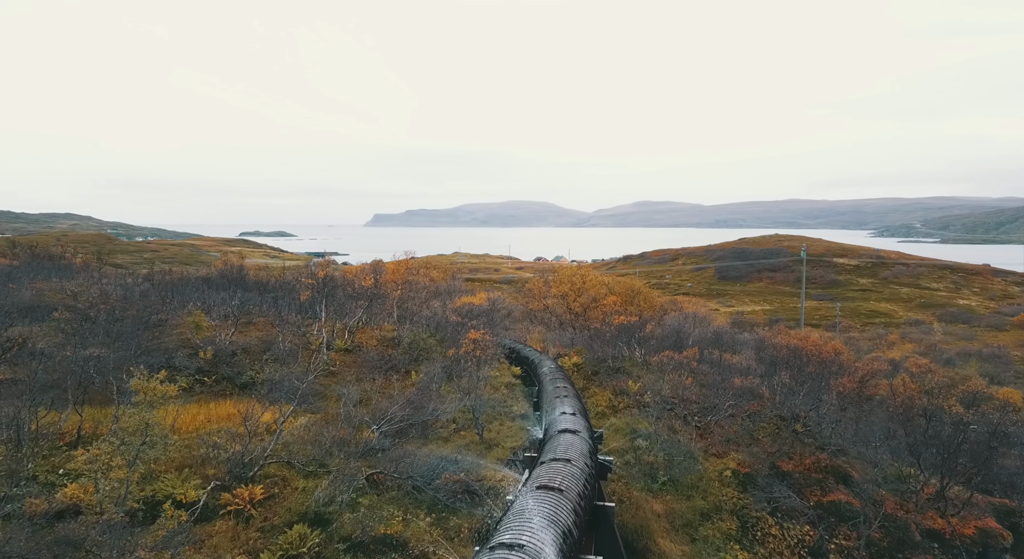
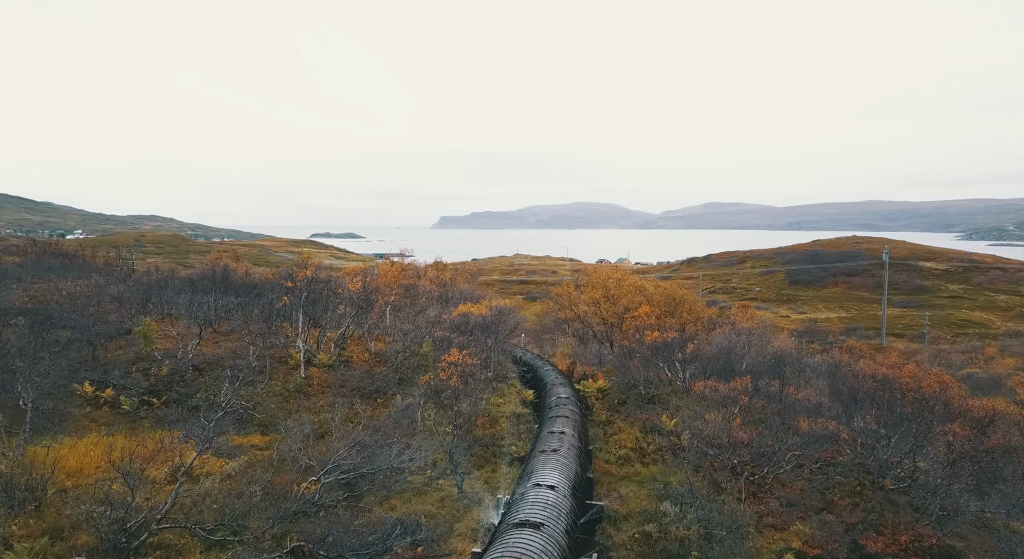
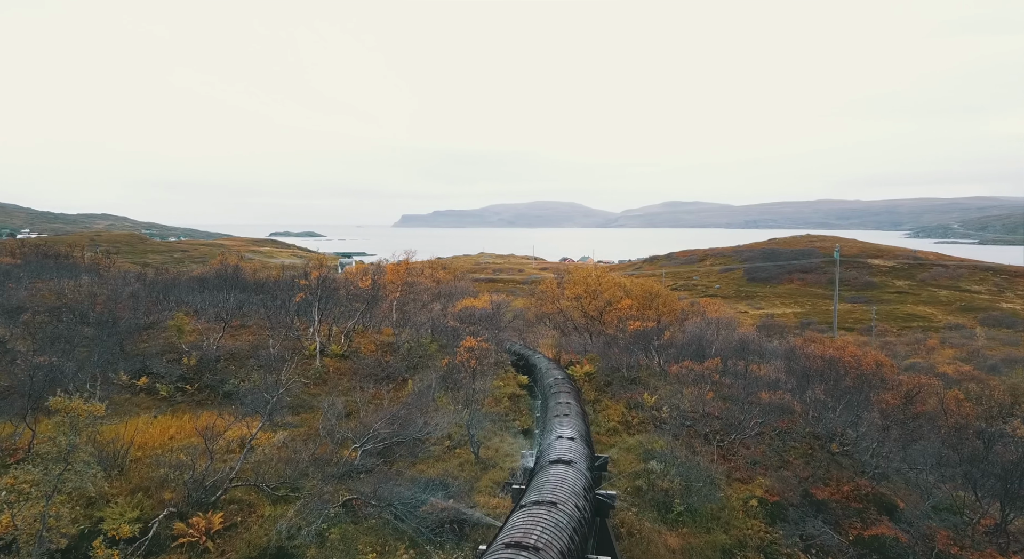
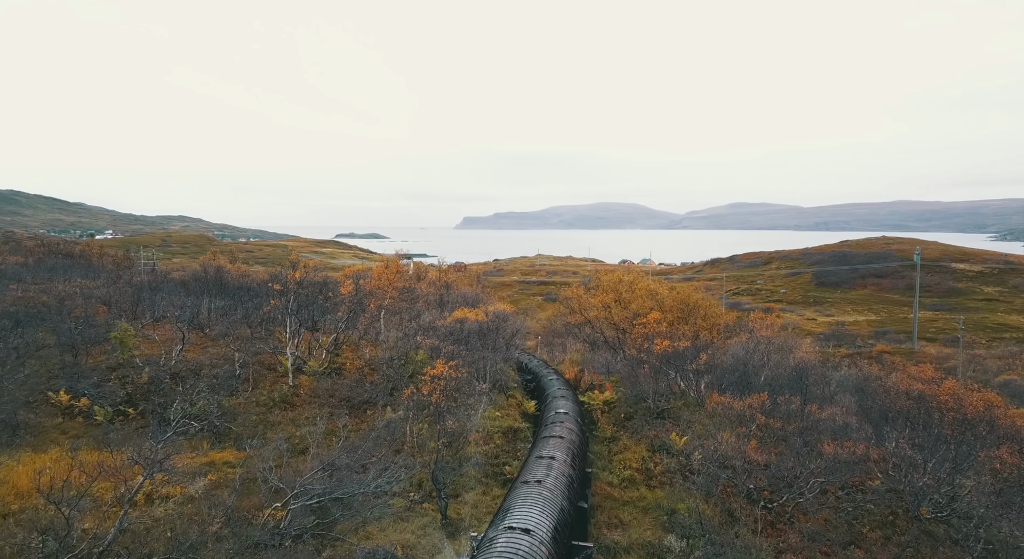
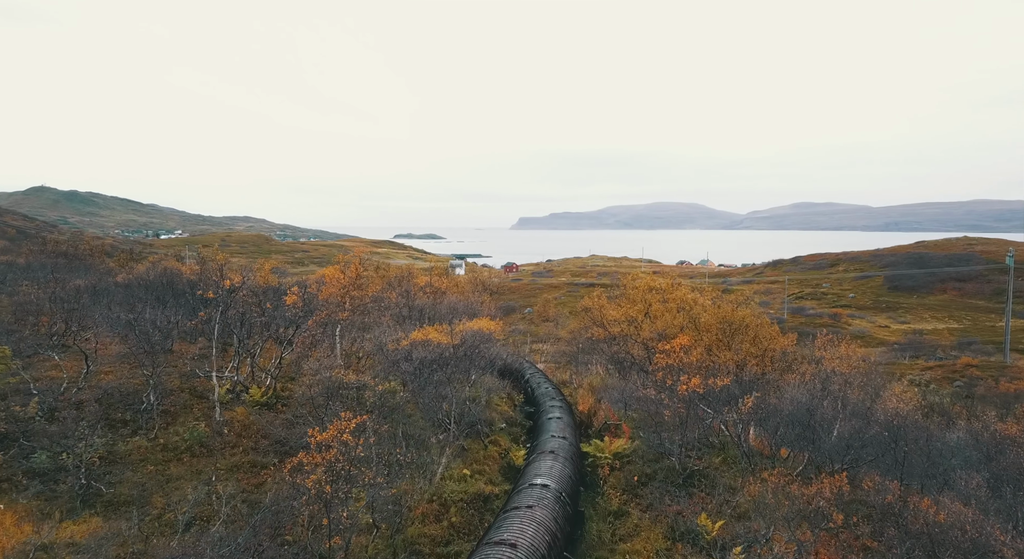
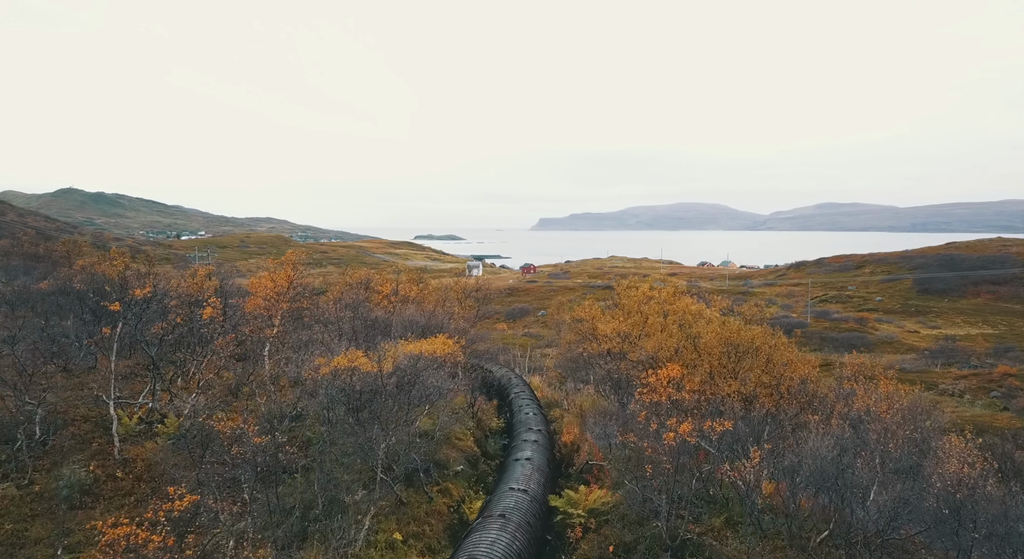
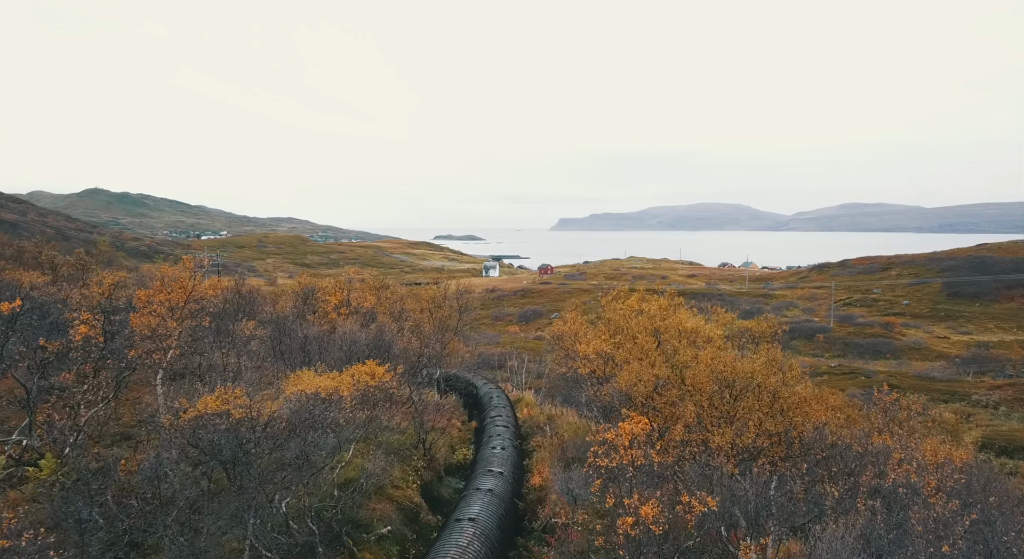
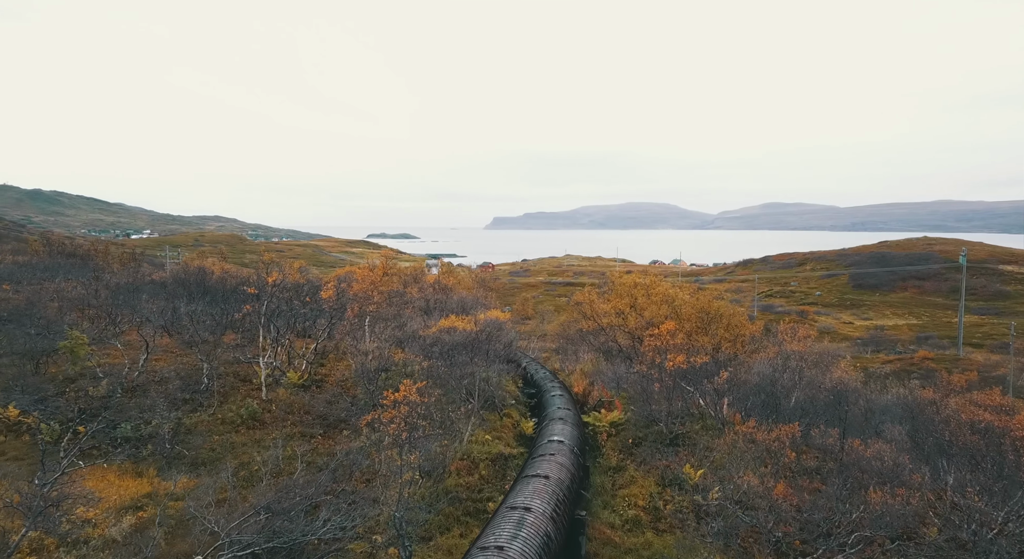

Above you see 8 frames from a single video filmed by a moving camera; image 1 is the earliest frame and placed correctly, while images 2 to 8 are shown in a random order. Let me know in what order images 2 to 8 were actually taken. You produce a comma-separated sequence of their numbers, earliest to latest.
3, 2, 4, 8, 5, 6, 7
